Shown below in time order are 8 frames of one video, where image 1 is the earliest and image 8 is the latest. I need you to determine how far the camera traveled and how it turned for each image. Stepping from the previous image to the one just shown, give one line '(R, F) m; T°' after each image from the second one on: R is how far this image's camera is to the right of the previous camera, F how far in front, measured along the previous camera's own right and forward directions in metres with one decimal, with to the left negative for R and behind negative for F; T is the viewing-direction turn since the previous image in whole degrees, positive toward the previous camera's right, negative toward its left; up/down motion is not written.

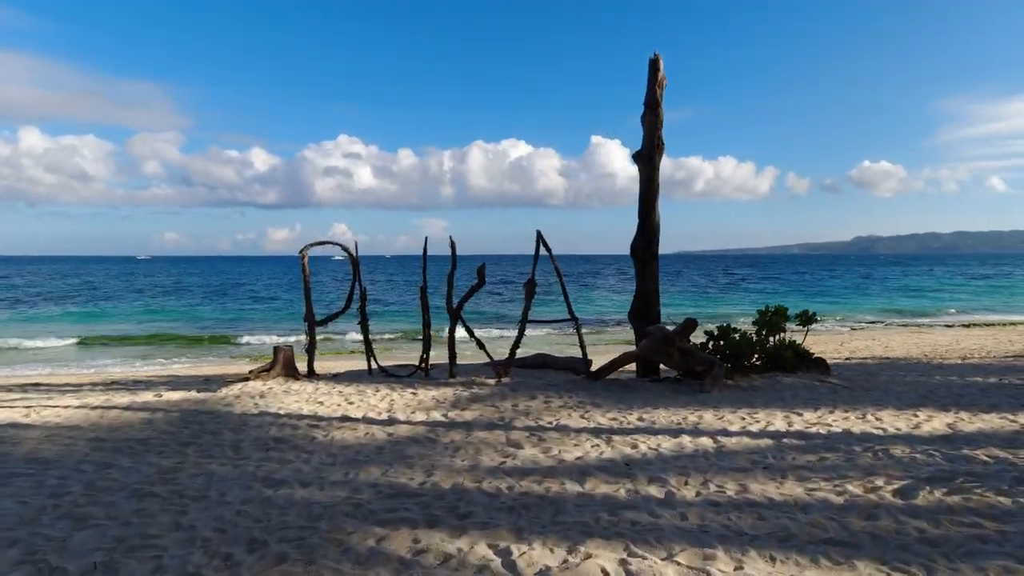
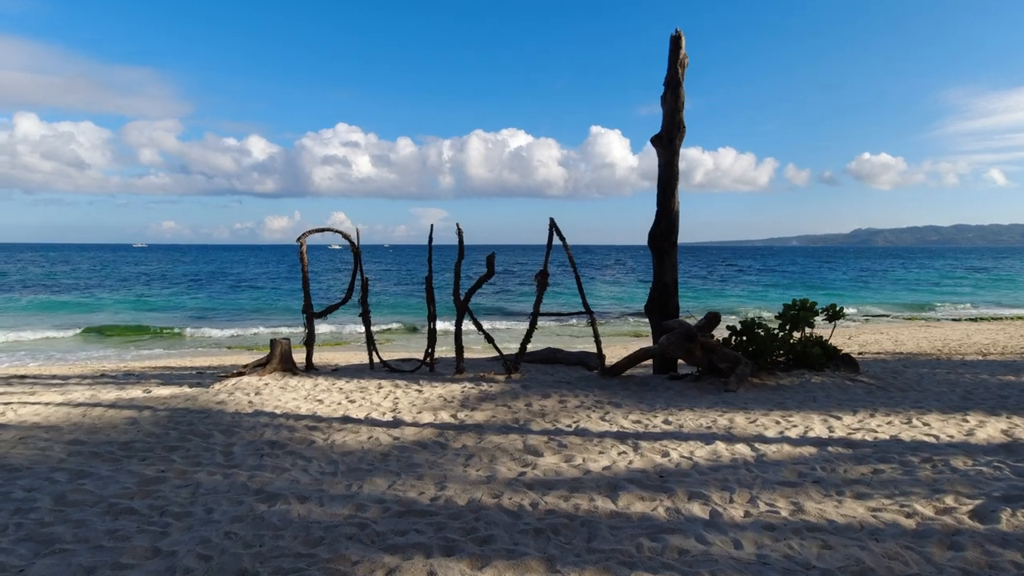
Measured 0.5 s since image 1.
(-0.2, +0.5) m; 0°
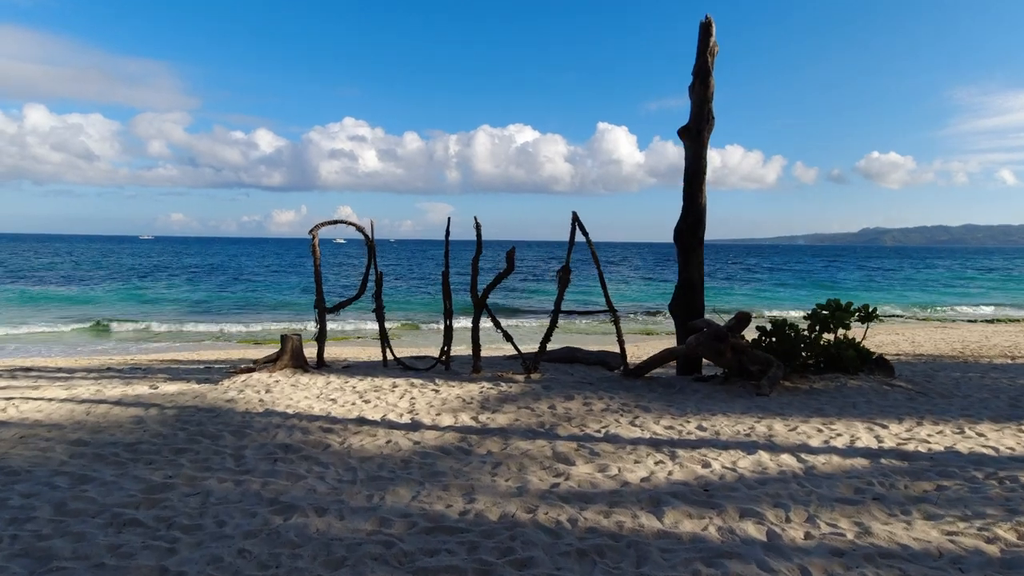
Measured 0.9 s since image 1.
(-0.2, +0.3) m; -1°
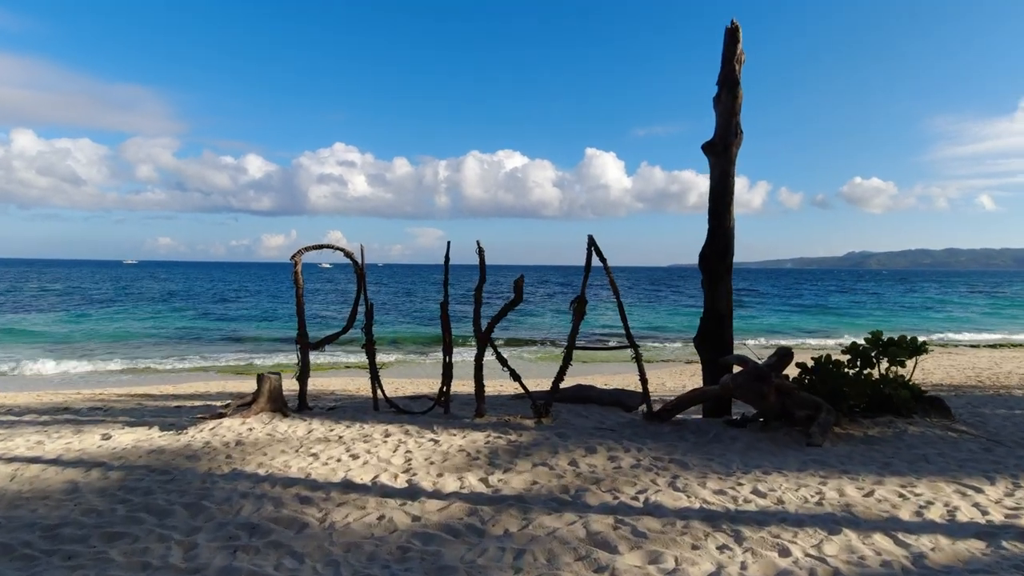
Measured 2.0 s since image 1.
(-0.2, +0.9) m; +1°
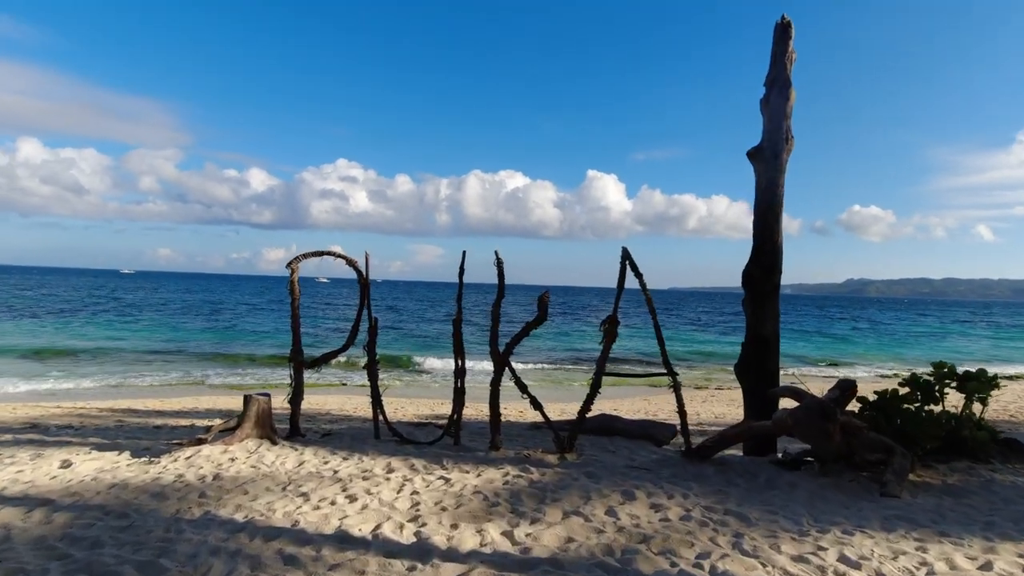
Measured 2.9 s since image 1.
(-0.3, +0.8) m; 0°
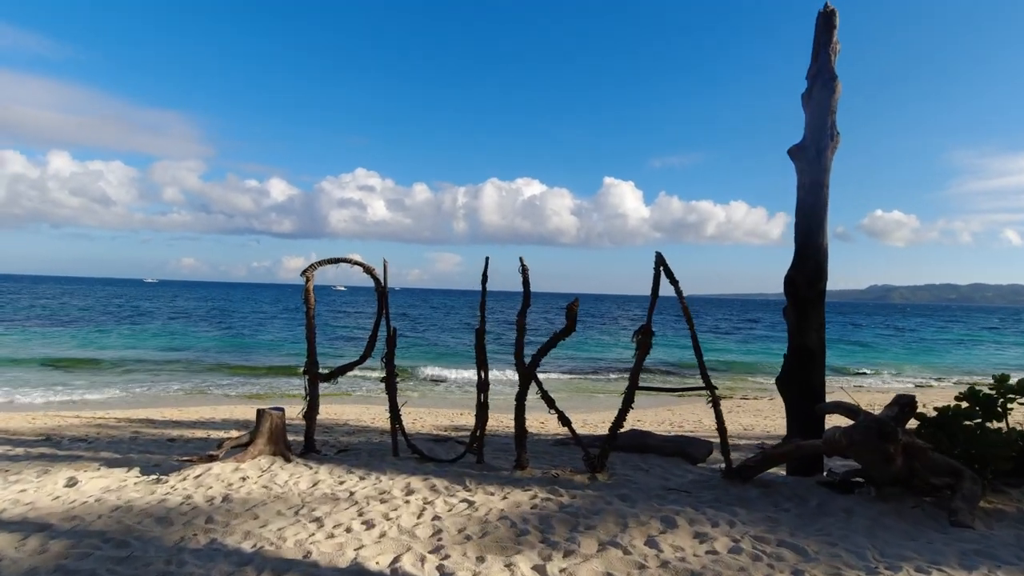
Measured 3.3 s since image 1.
(-0.1, +0.4) m; -2°
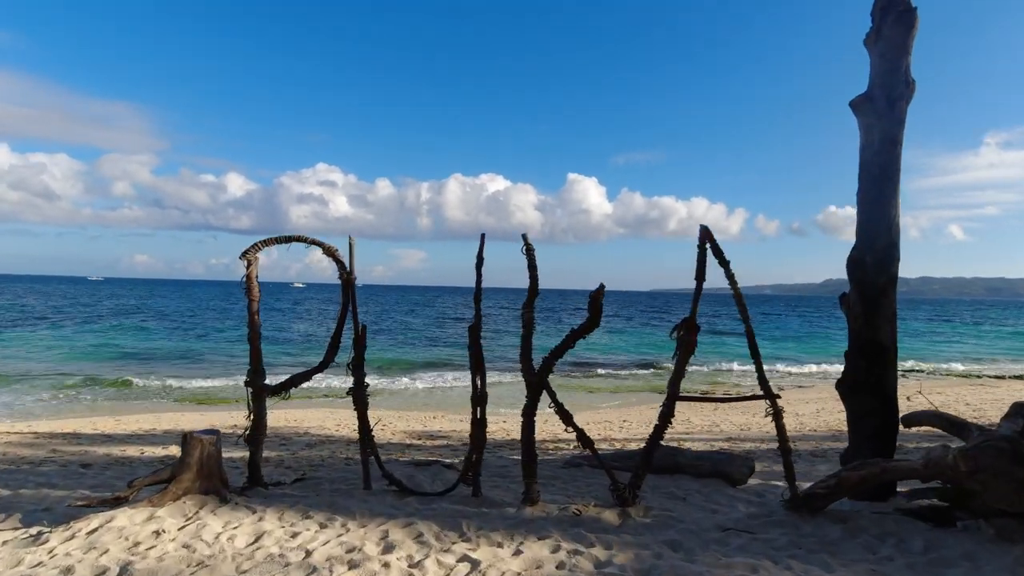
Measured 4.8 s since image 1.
(-0.3, +1.3) m; +3°
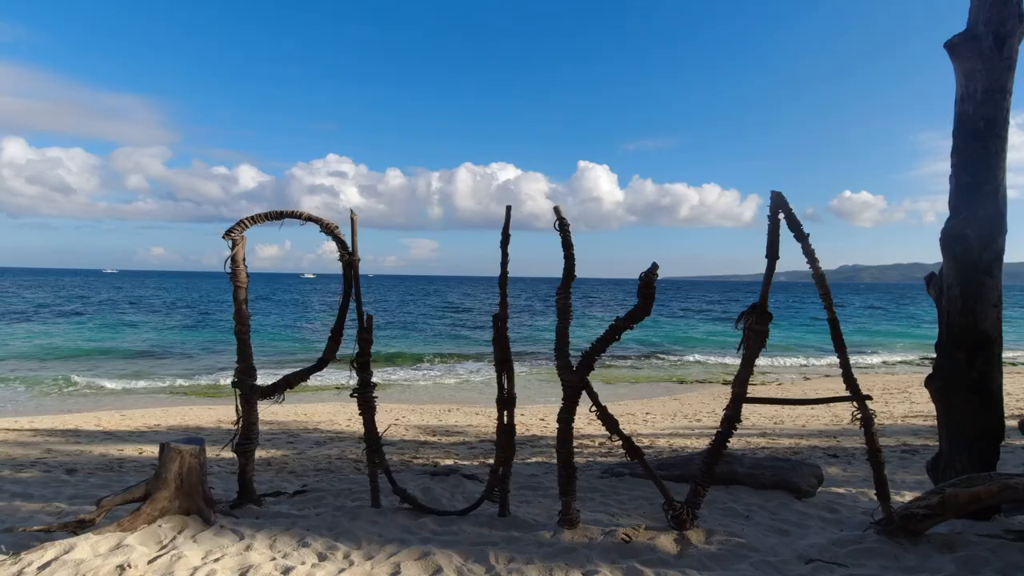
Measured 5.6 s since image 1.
(-0.1, +0.8) m; -1°
